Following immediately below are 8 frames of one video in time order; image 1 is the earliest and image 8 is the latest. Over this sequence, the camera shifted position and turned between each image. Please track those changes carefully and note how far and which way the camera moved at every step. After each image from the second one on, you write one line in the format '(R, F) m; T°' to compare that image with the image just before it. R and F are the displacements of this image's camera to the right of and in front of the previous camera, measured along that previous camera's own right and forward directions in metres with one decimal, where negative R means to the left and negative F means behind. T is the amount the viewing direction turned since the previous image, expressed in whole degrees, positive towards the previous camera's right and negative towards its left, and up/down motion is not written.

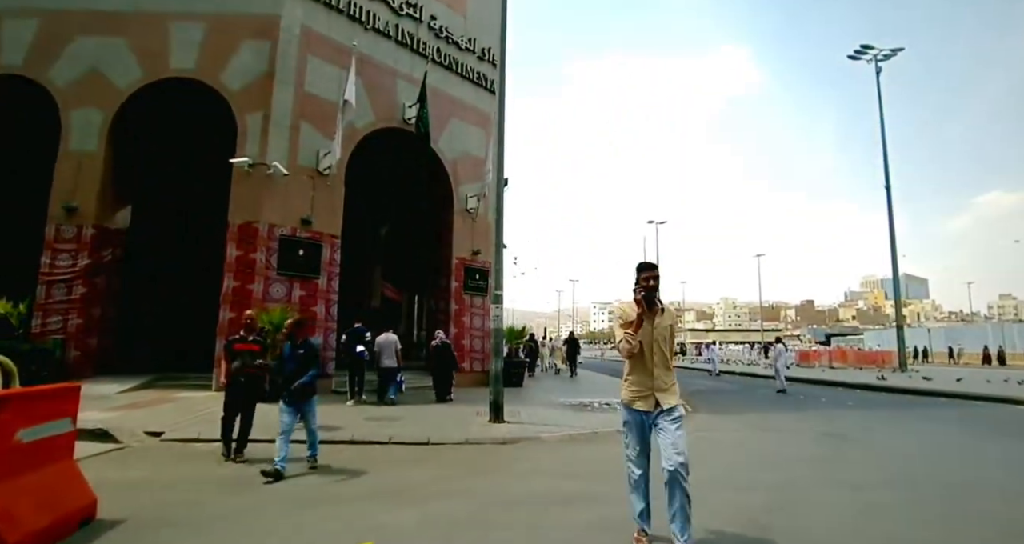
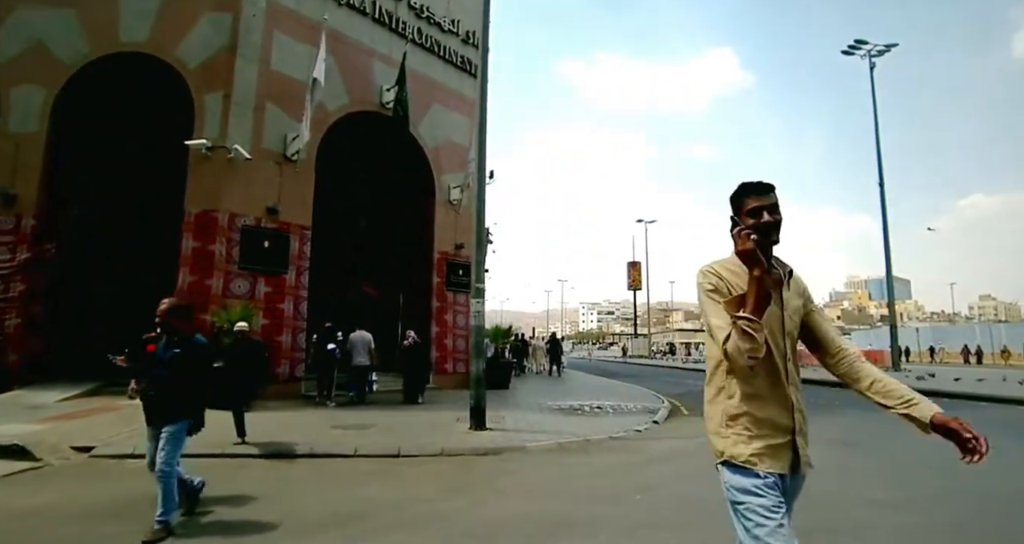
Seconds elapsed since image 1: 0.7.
(+0.1, +1.1) m; +1°
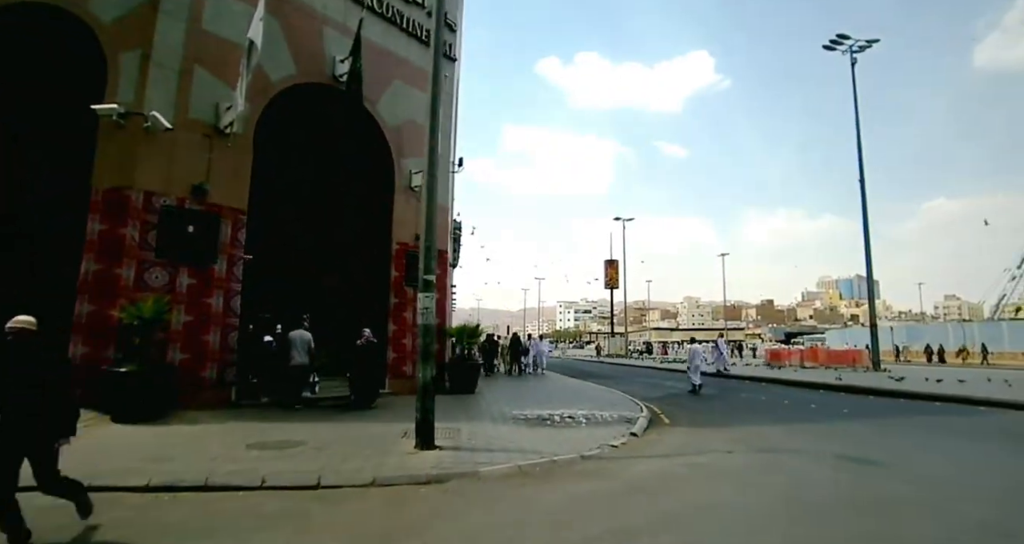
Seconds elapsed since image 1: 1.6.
(+0.3, +1.5) m; +2°
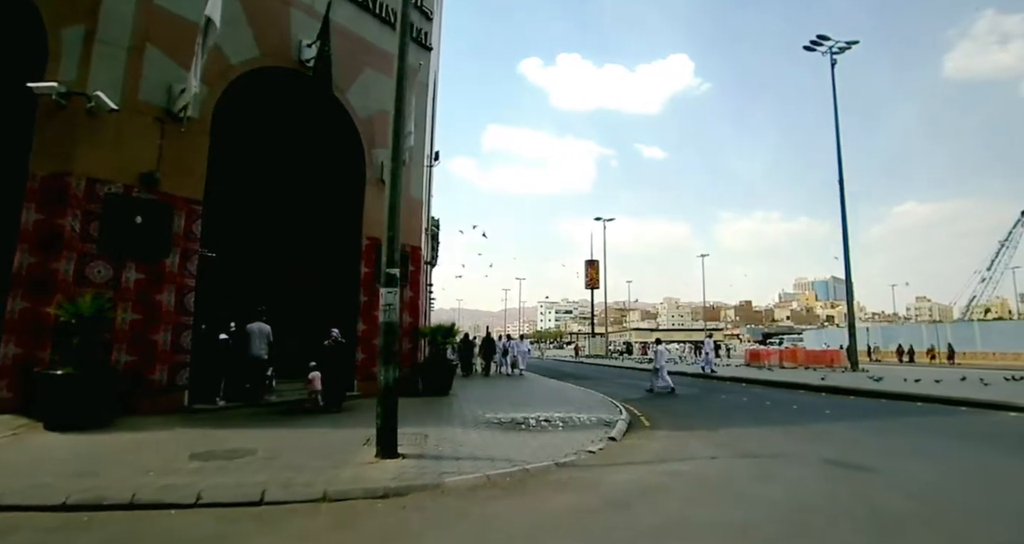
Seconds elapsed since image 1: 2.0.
(+0.1, +0.6) m; +2°
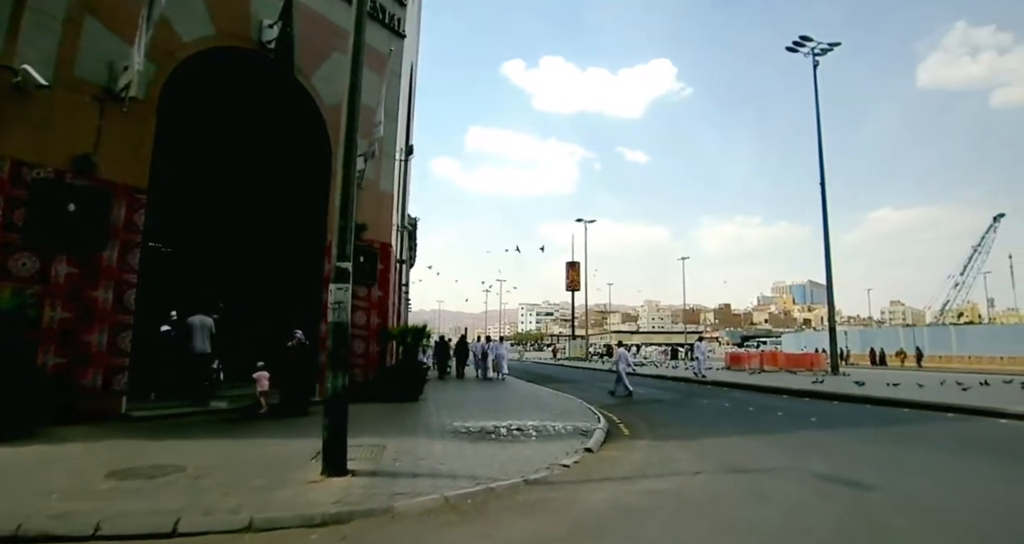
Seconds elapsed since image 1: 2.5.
(+0.2, +0.7) m; +2°
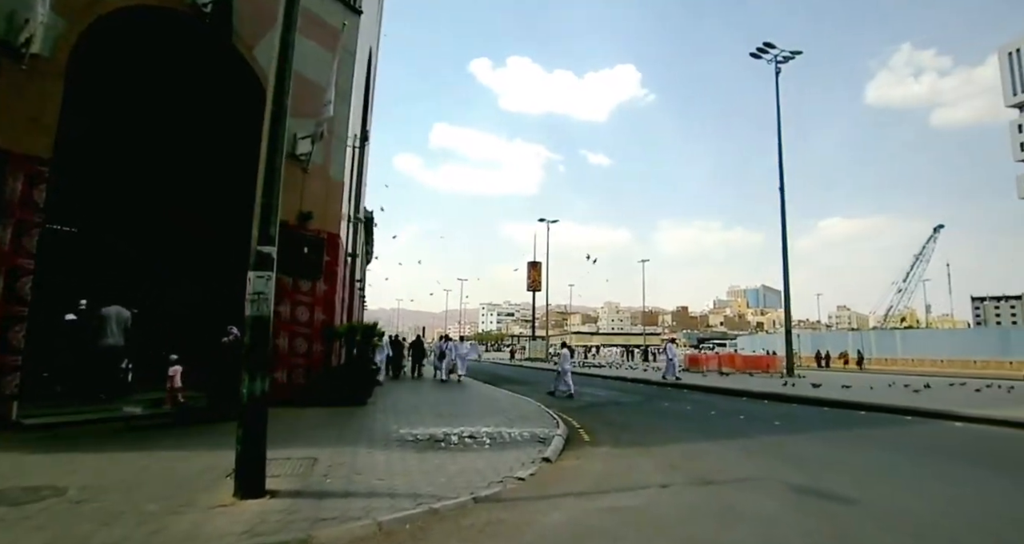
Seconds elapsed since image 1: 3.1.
(+0.1, +0.8) m; +4°
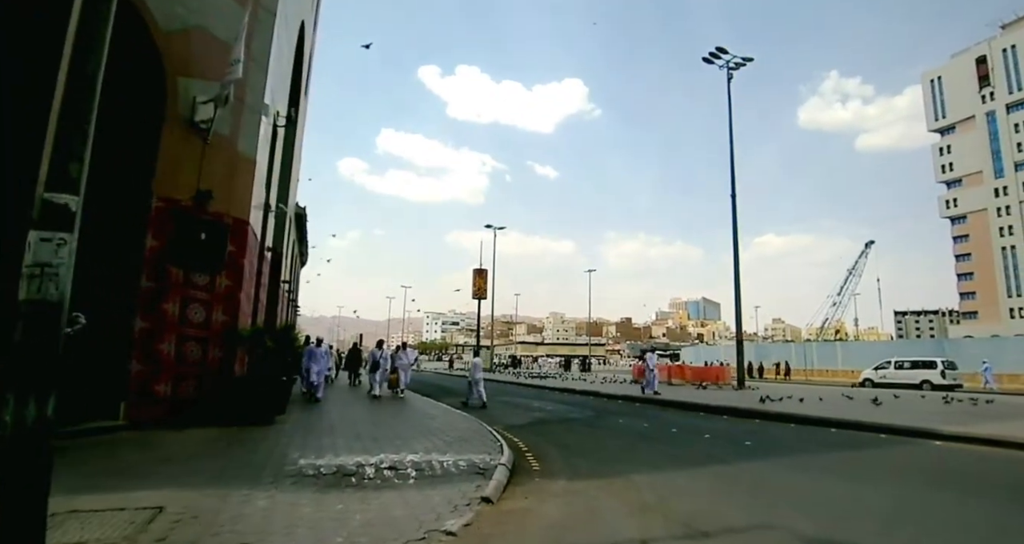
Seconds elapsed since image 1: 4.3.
(+0.1, +1.8) m; +5°
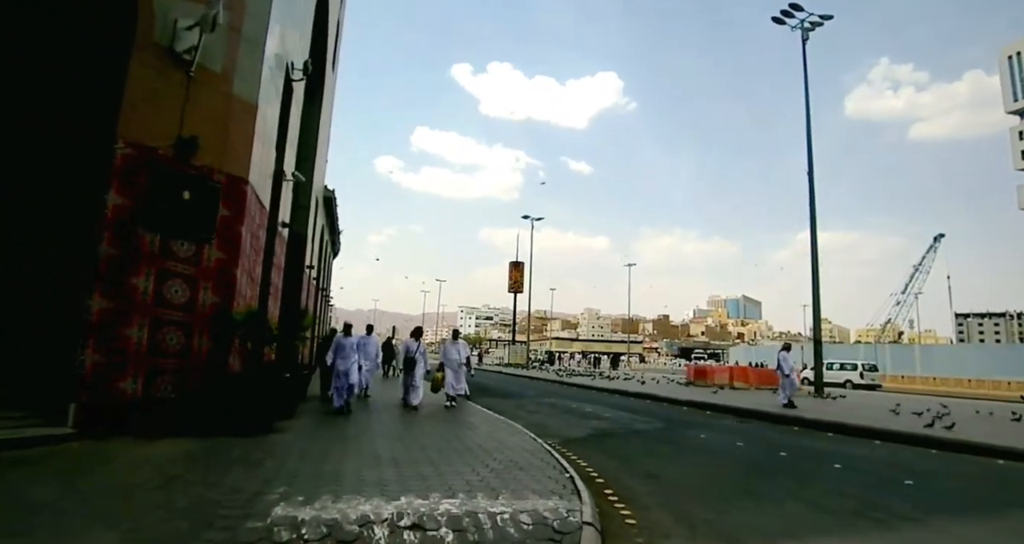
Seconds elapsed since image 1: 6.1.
(-0.5, +2.7) m; -3°
